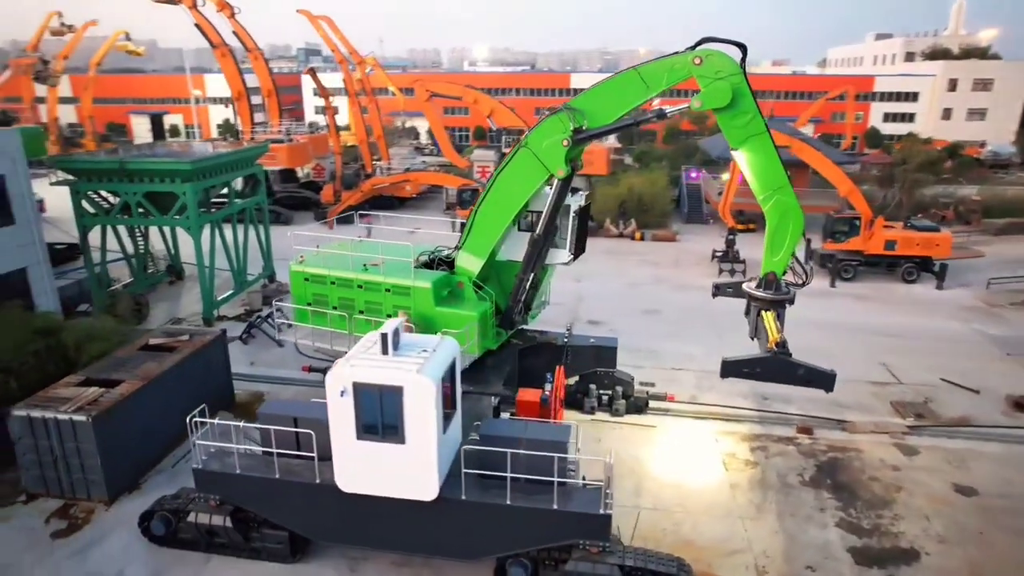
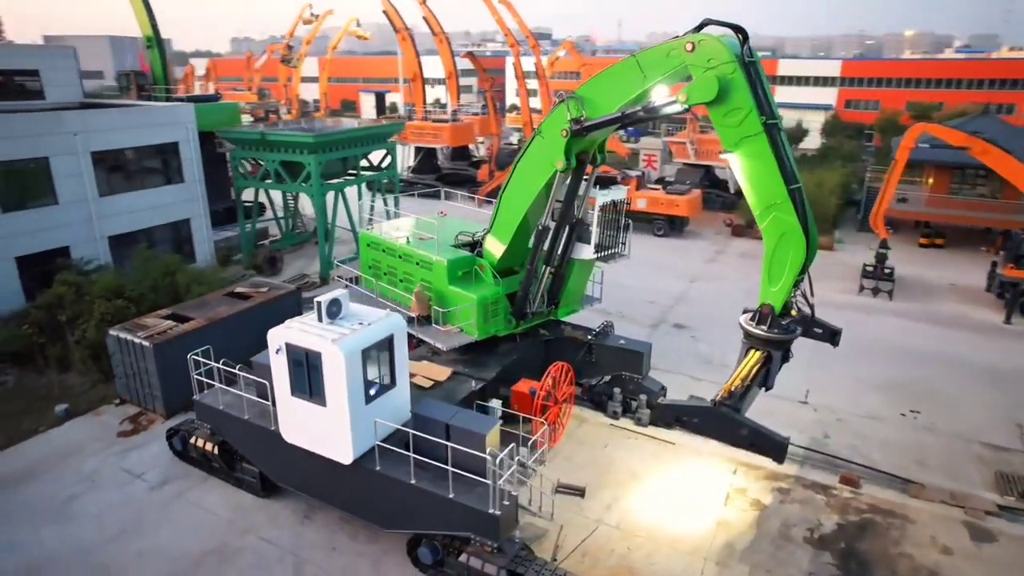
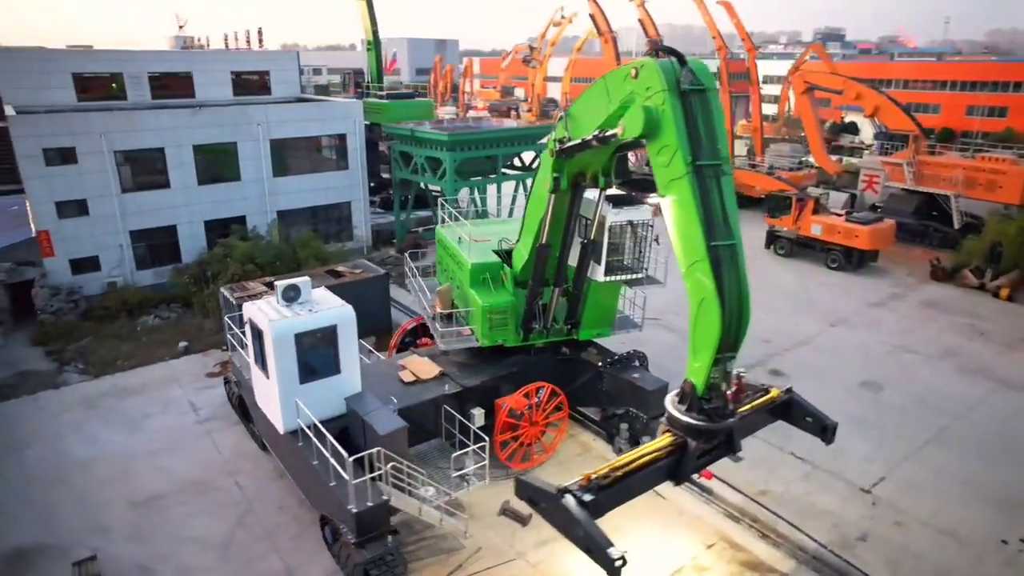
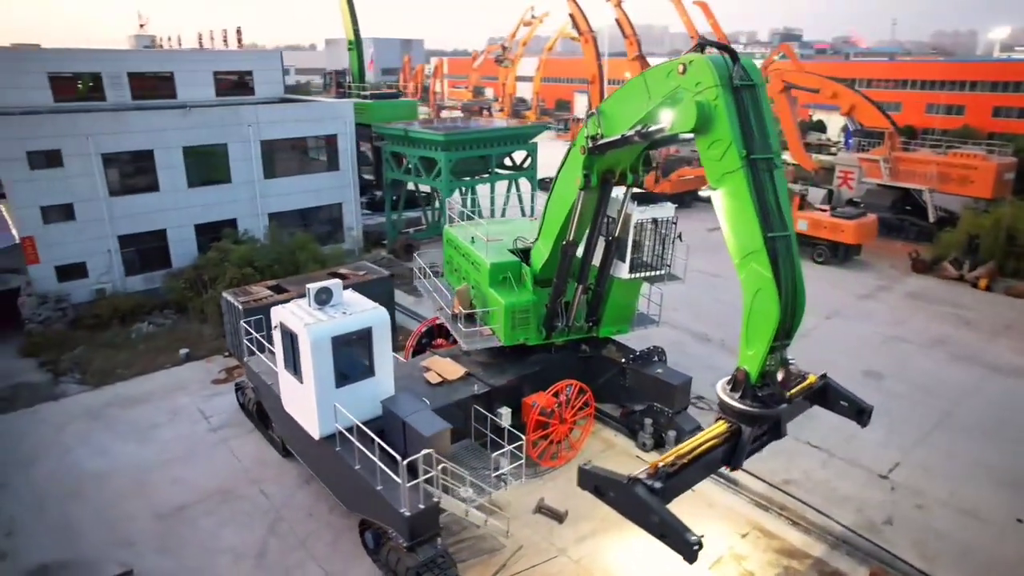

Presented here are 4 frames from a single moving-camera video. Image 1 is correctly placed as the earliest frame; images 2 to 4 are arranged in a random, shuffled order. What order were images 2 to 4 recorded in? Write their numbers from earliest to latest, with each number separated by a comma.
2, 4, 3
